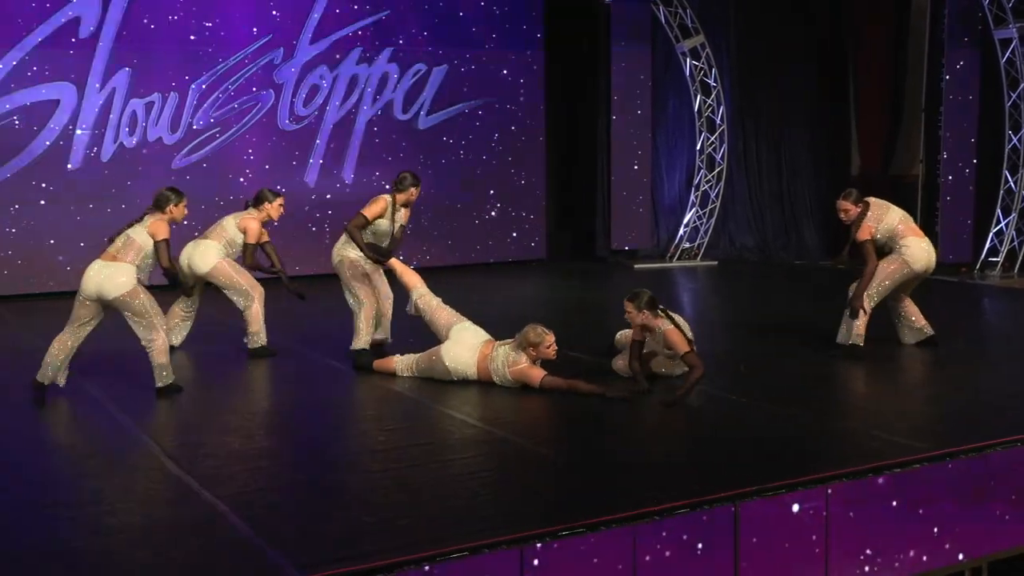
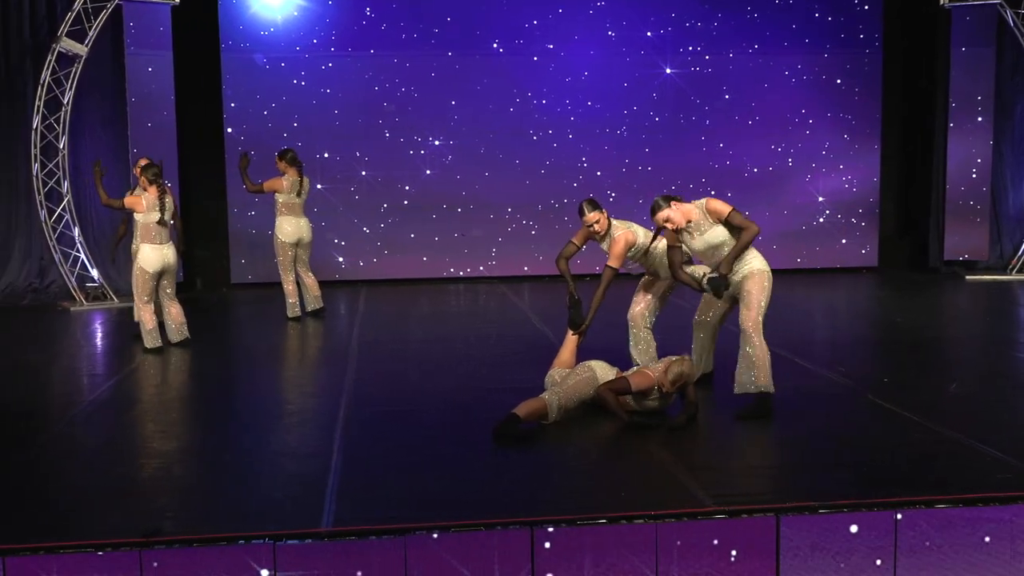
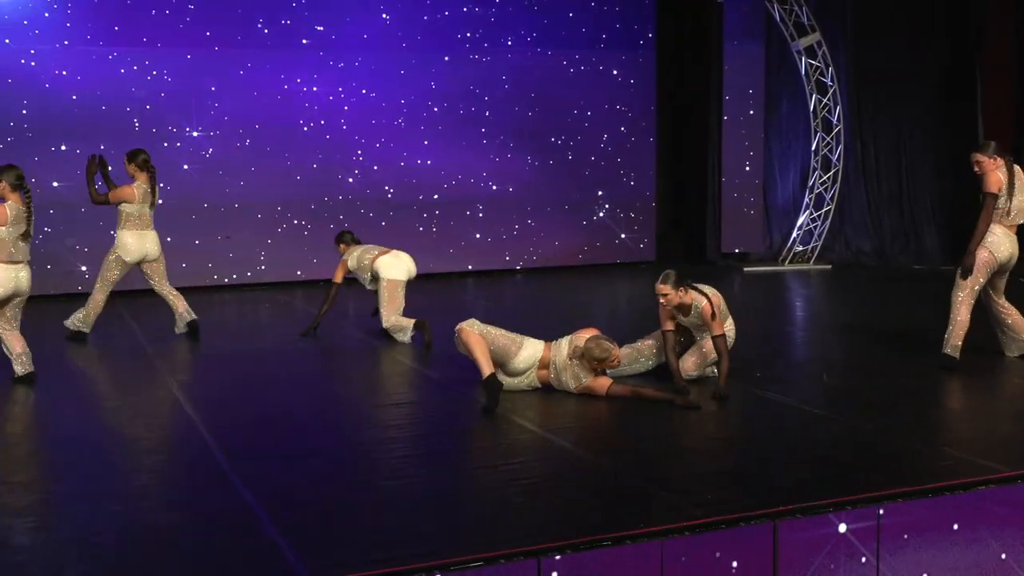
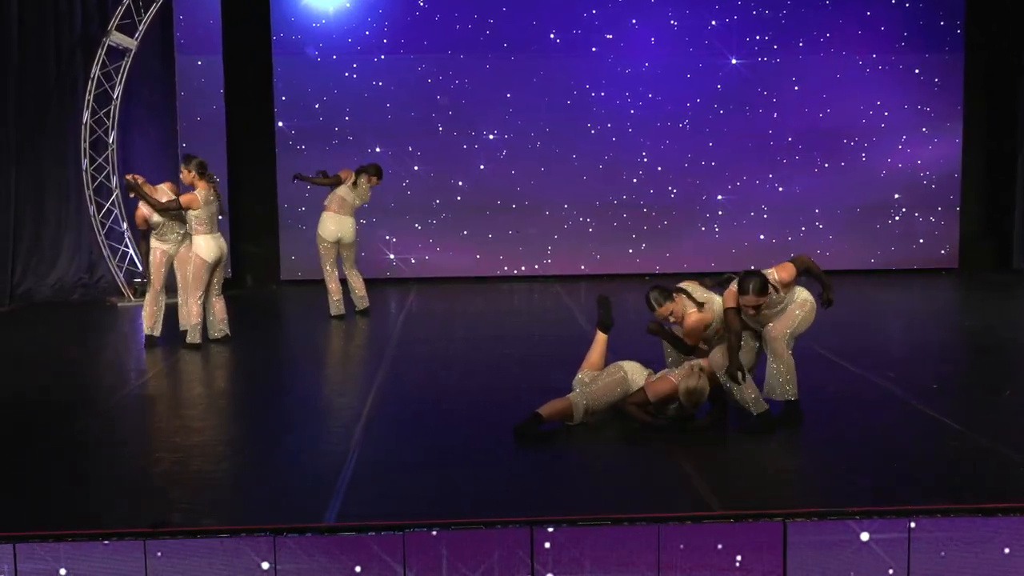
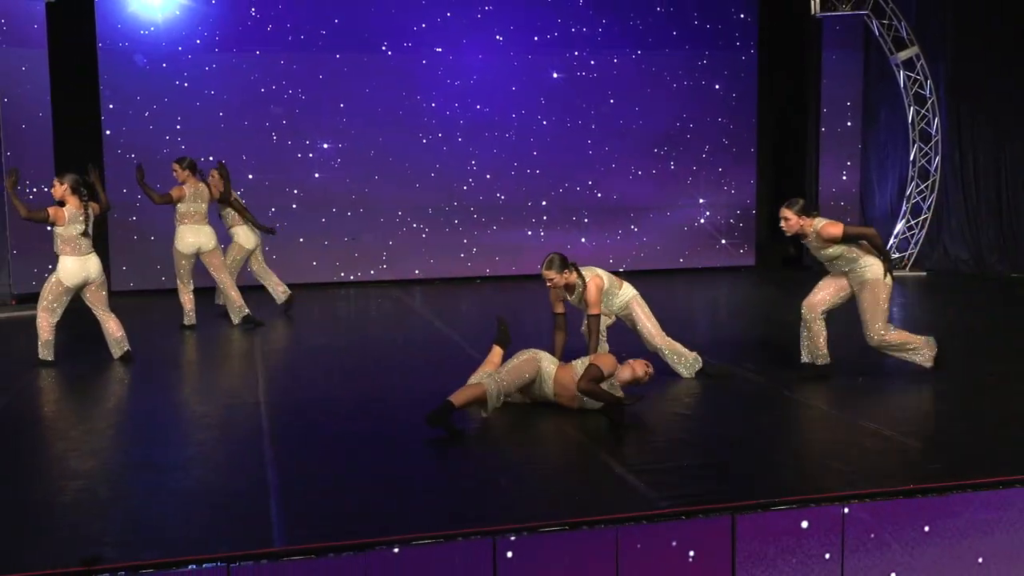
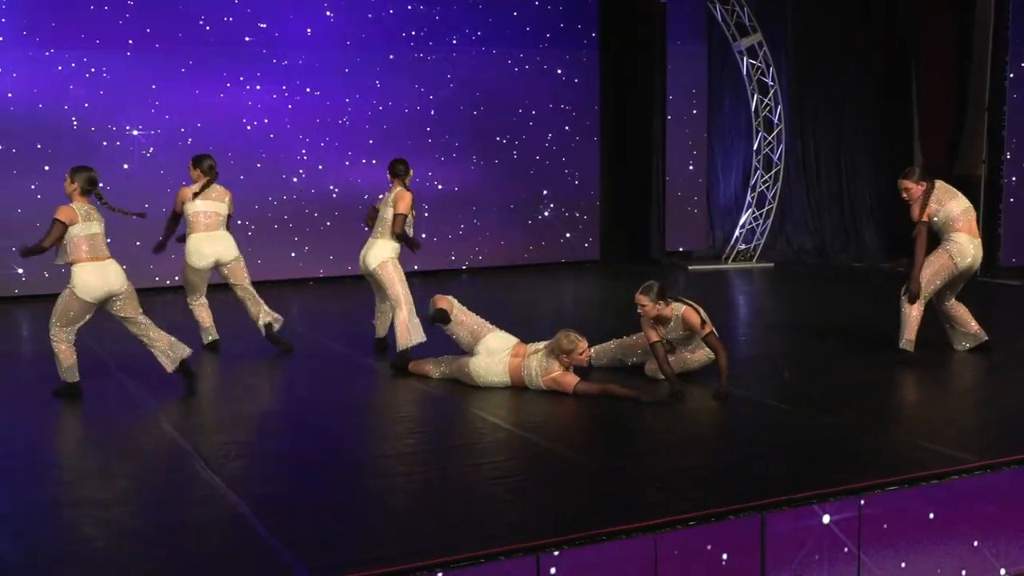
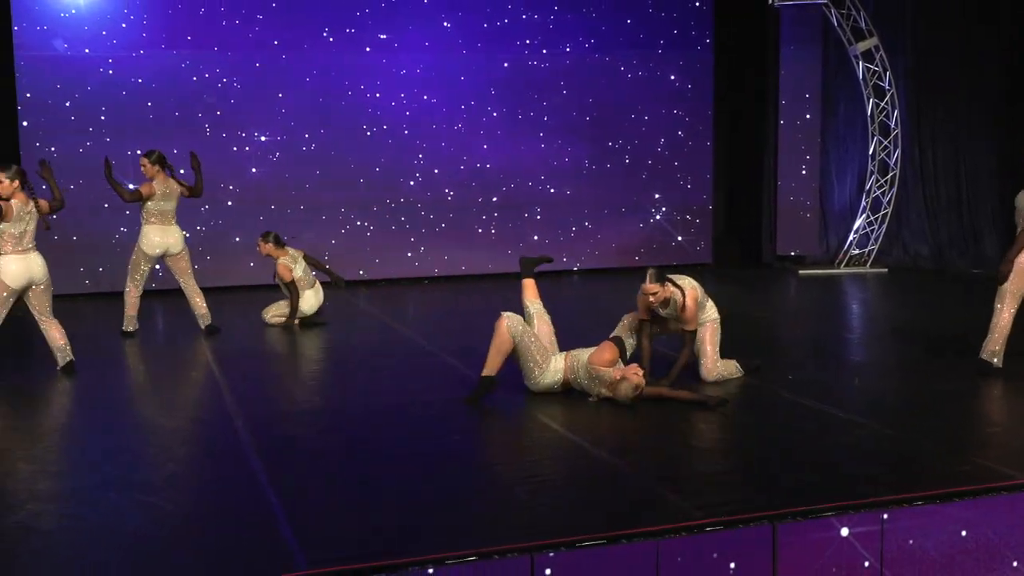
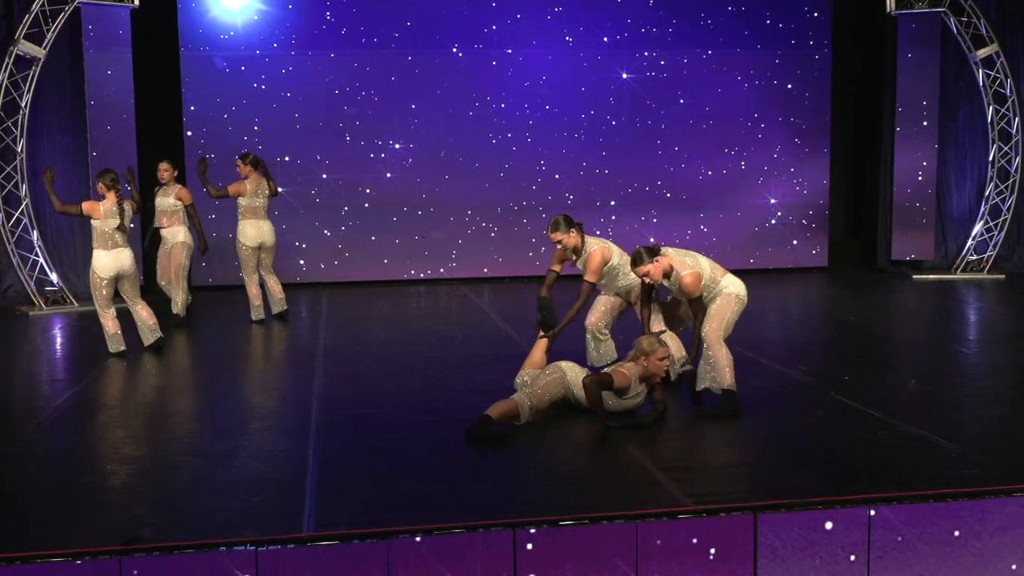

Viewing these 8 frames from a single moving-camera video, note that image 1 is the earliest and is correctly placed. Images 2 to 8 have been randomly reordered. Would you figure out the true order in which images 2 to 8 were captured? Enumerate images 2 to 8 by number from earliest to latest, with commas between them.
6, 3, 7, 5, 8, 2, 4
